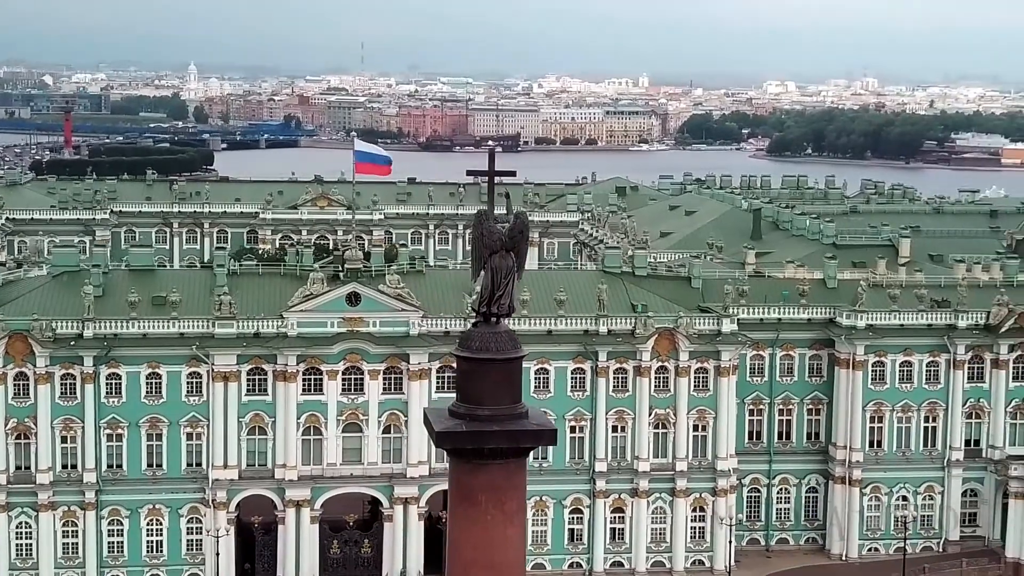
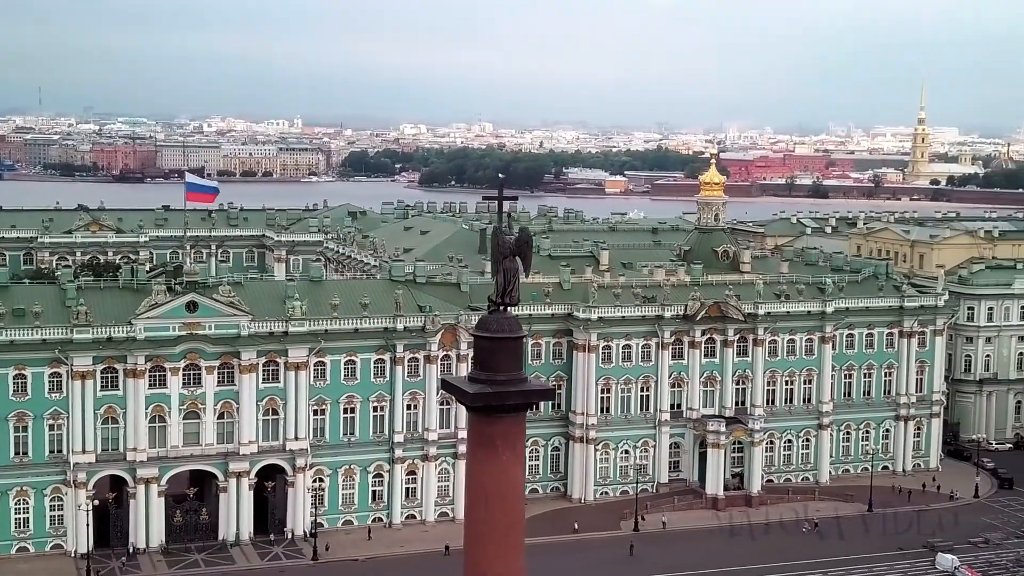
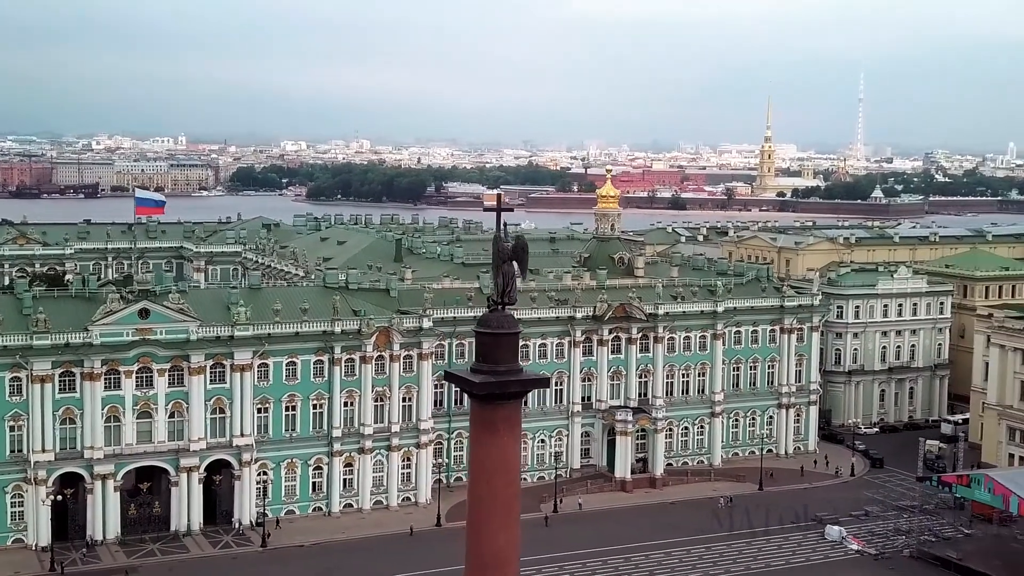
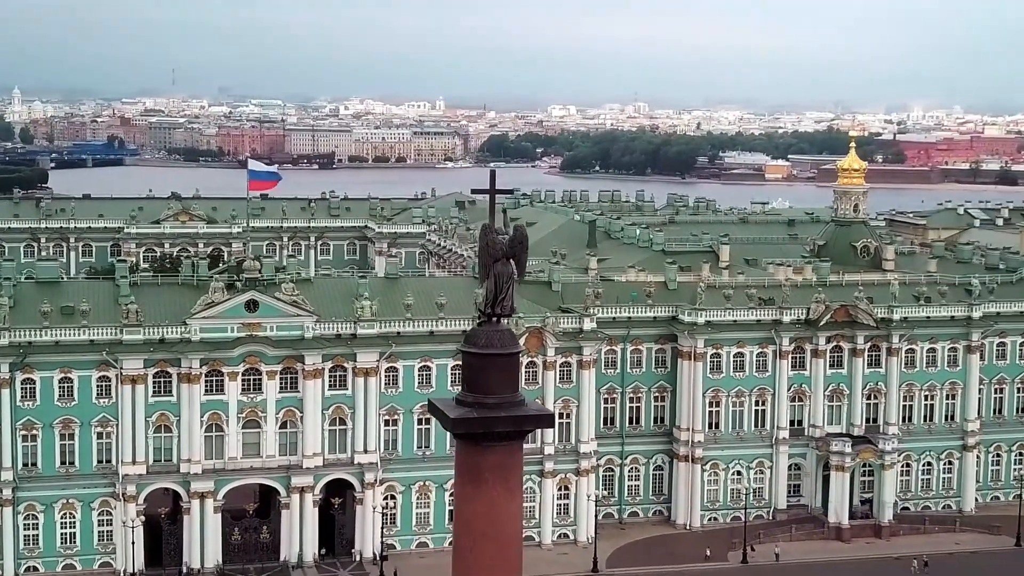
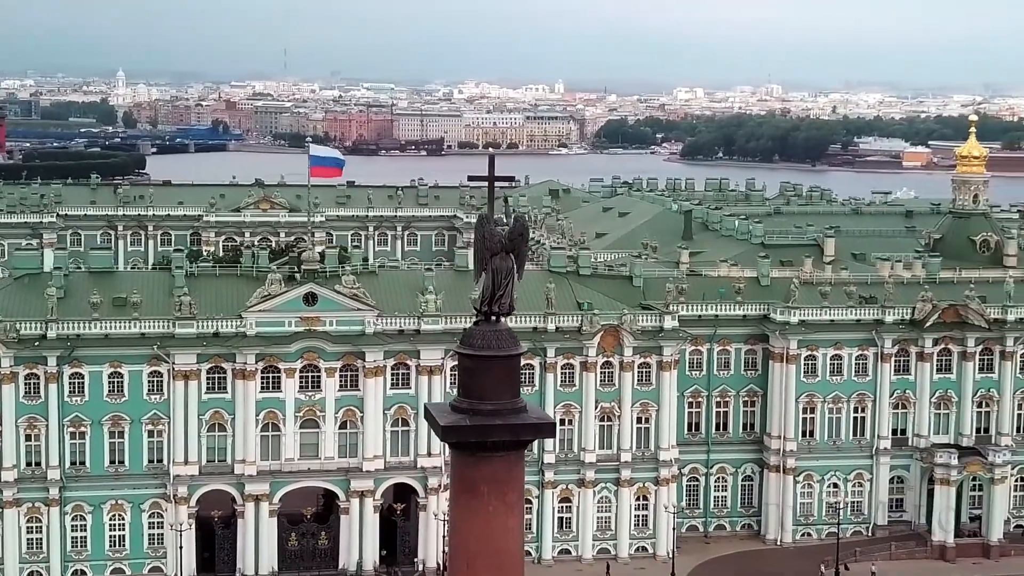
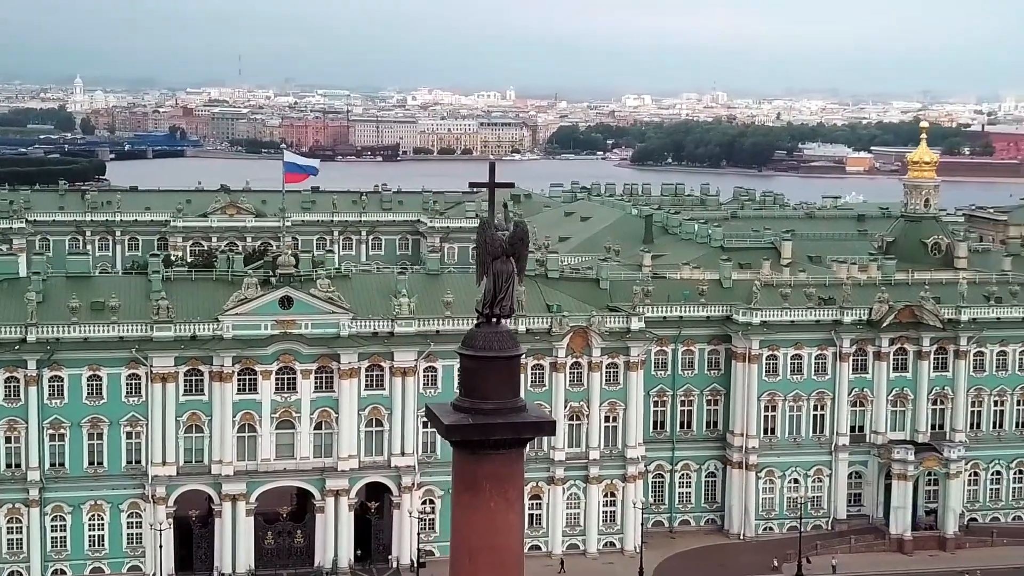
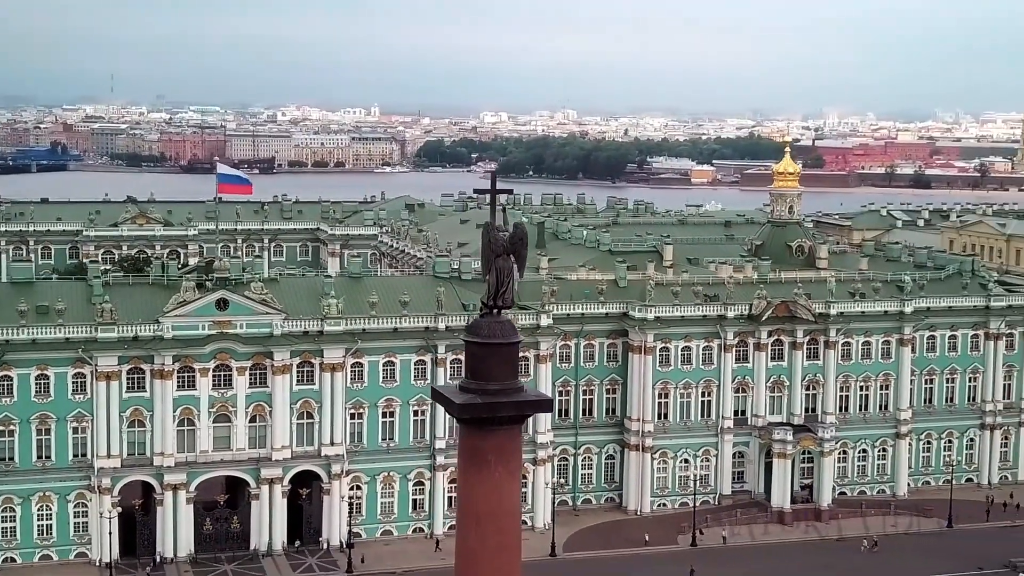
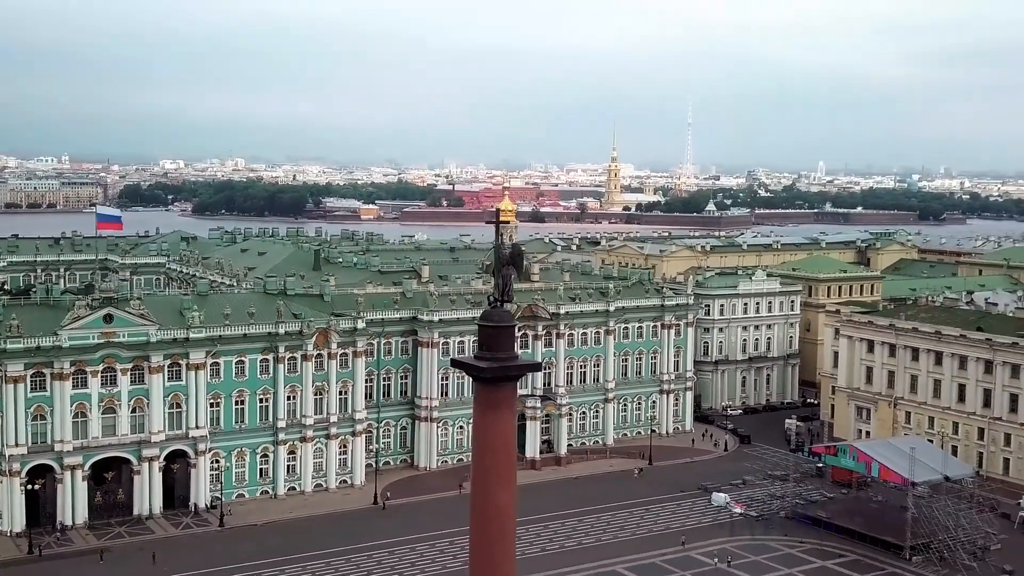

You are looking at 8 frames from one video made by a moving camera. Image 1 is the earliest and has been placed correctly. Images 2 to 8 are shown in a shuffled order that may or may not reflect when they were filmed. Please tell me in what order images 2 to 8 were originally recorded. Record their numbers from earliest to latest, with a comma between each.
5, 6, 4, 7, 2, 3, 8
